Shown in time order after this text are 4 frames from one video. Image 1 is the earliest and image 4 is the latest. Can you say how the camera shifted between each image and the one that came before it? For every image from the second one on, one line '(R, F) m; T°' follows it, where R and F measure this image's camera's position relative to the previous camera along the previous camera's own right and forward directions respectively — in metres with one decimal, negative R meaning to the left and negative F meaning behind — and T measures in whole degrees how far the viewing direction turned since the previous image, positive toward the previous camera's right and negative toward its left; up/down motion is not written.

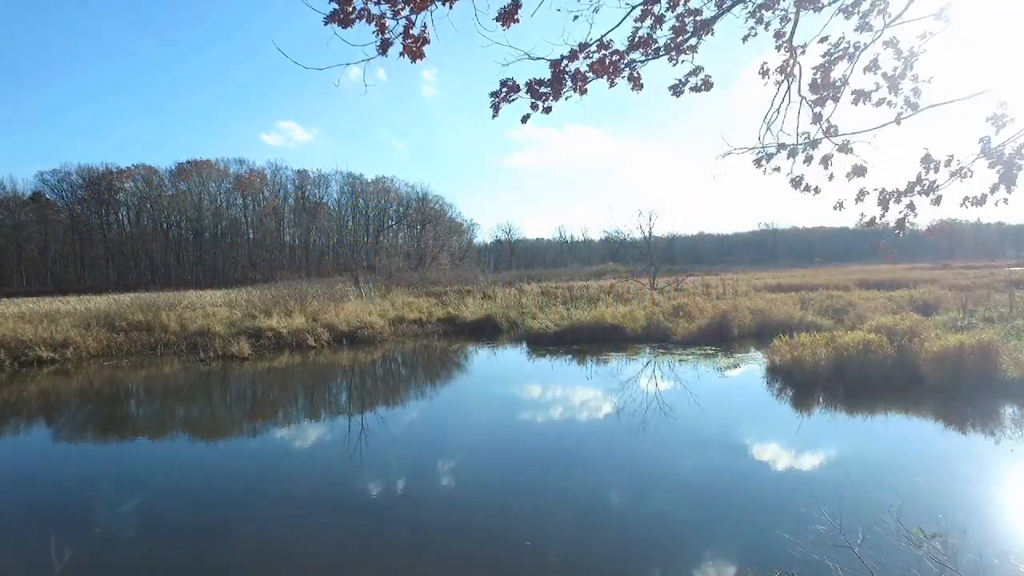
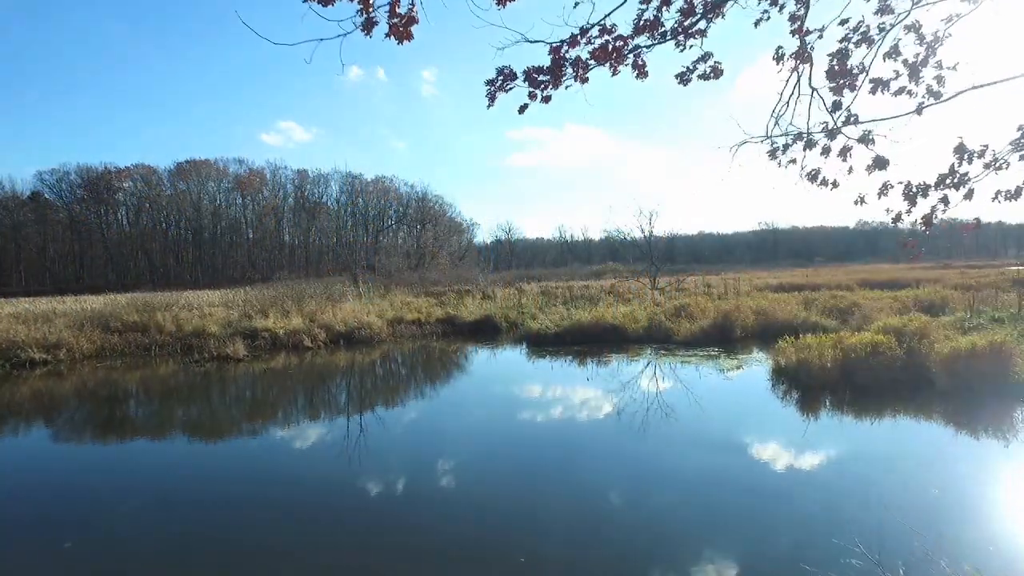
(0.0, +0.1) m; 0°
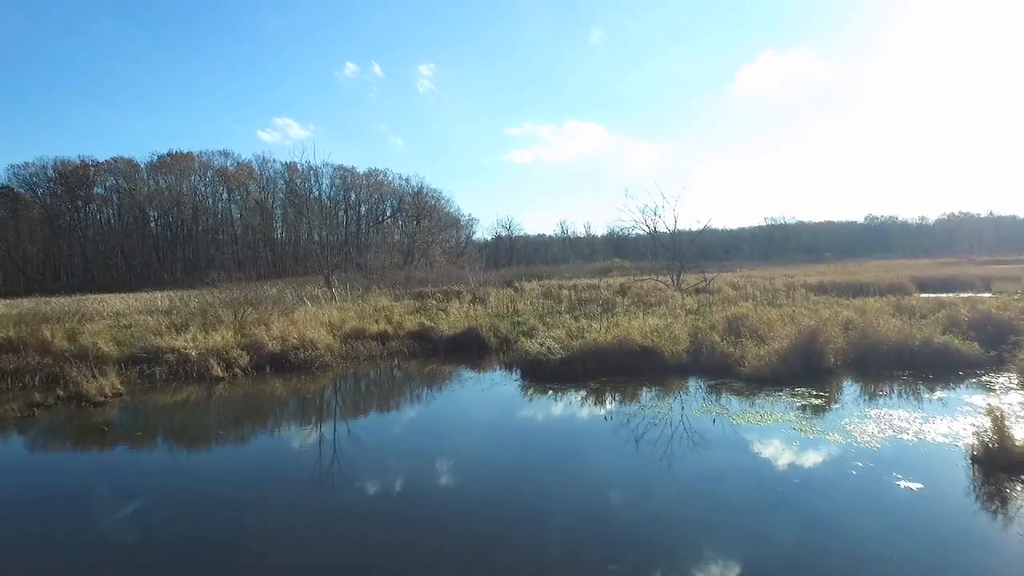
(+0.1, +1.4) m; 0°
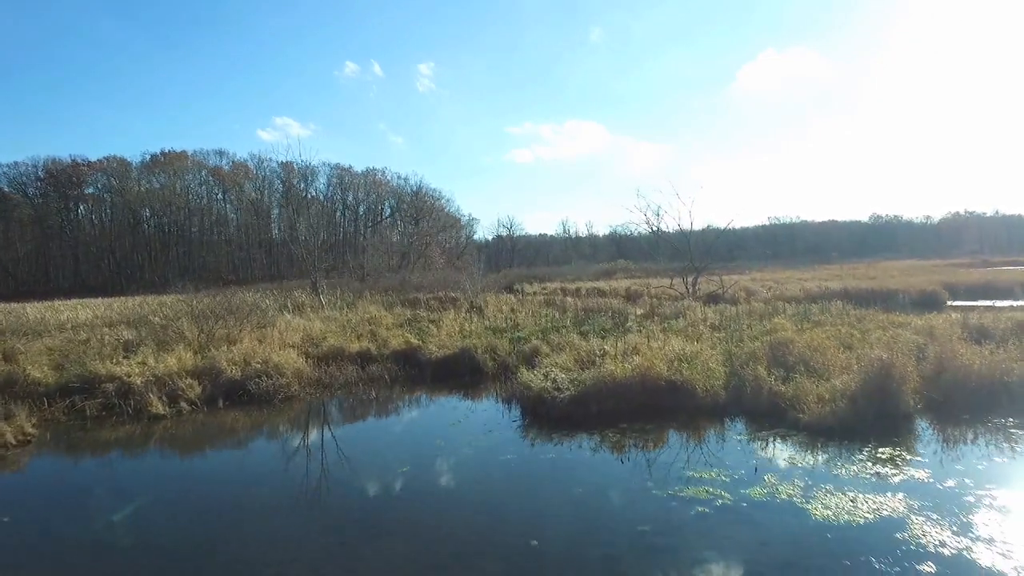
(0.0, +0.6) m; 0°
